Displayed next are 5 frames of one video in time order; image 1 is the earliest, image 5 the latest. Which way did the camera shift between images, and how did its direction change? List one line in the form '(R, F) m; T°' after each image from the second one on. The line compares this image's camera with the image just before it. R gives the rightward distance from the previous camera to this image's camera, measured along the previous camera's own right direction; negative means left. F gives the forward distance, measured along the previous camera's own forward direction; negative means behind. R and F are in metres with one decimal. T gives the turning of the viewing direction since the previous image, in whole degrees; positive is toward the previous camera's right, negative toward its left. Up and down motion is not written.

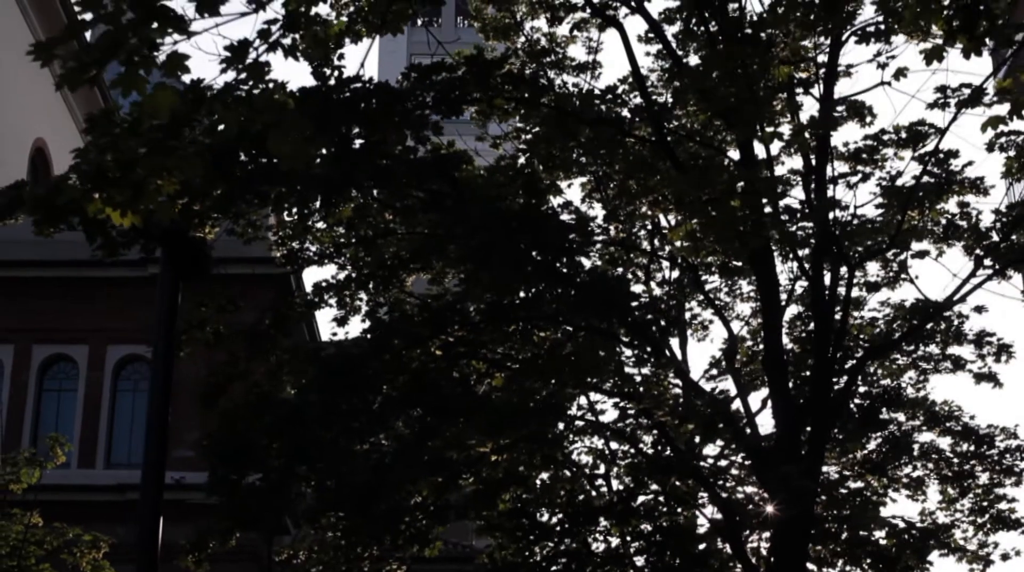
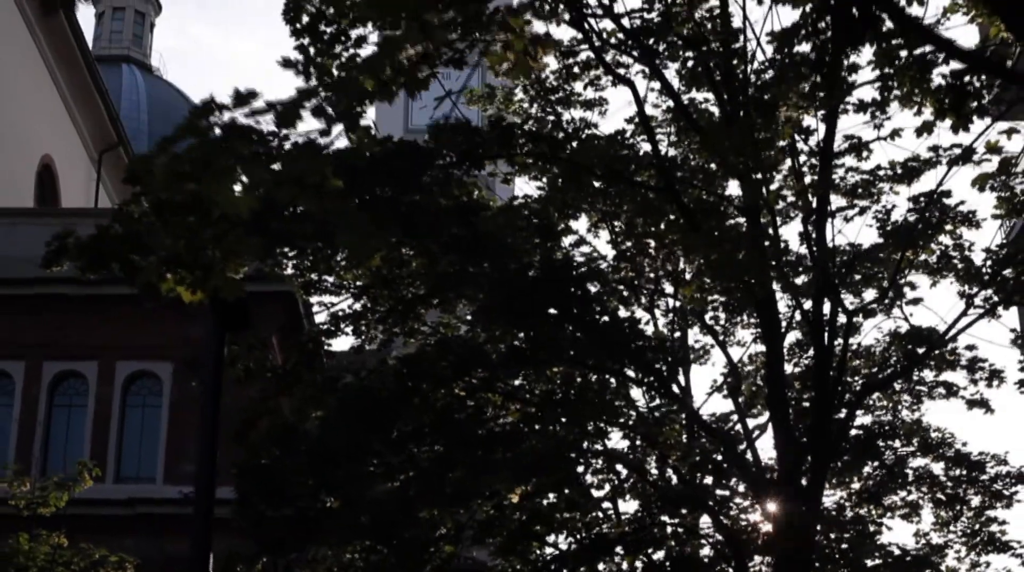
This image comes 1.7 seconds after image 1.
(-0.2, -0.6) m; 0°
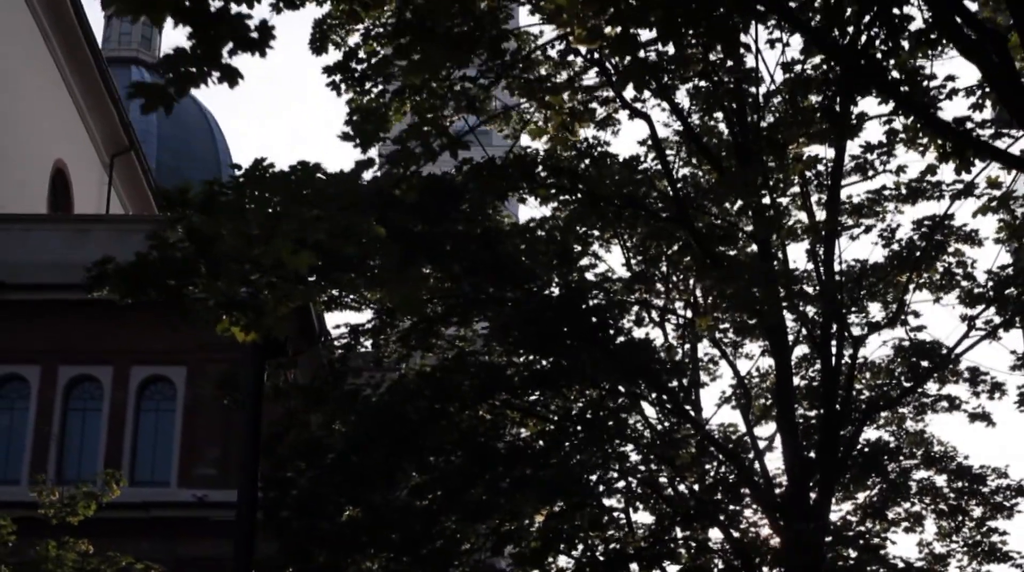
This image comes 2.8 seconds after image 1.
(-0.1, -0.4) m; 0°
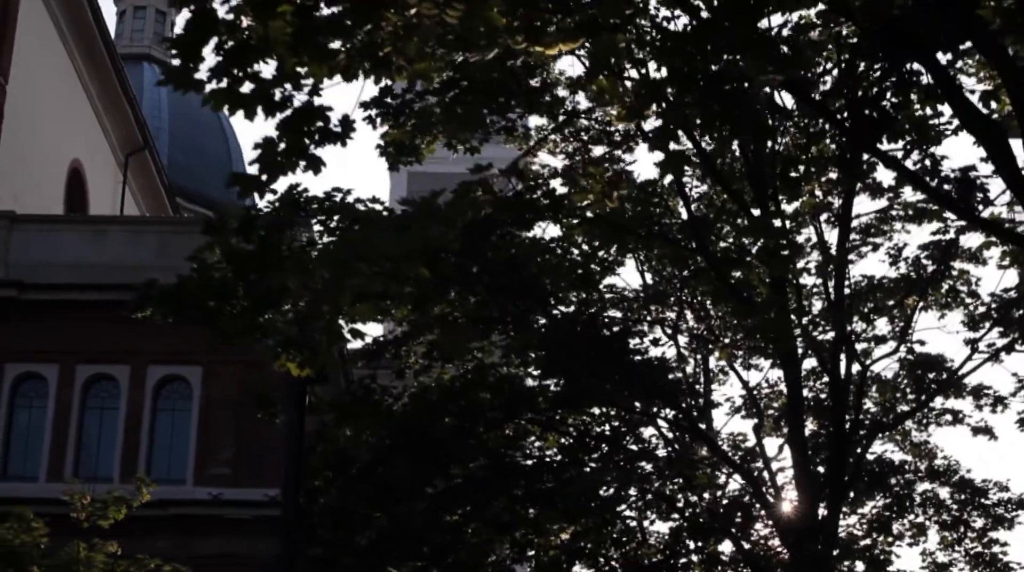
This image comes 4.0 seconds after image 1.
(-0.2, -0.5) m; 0°
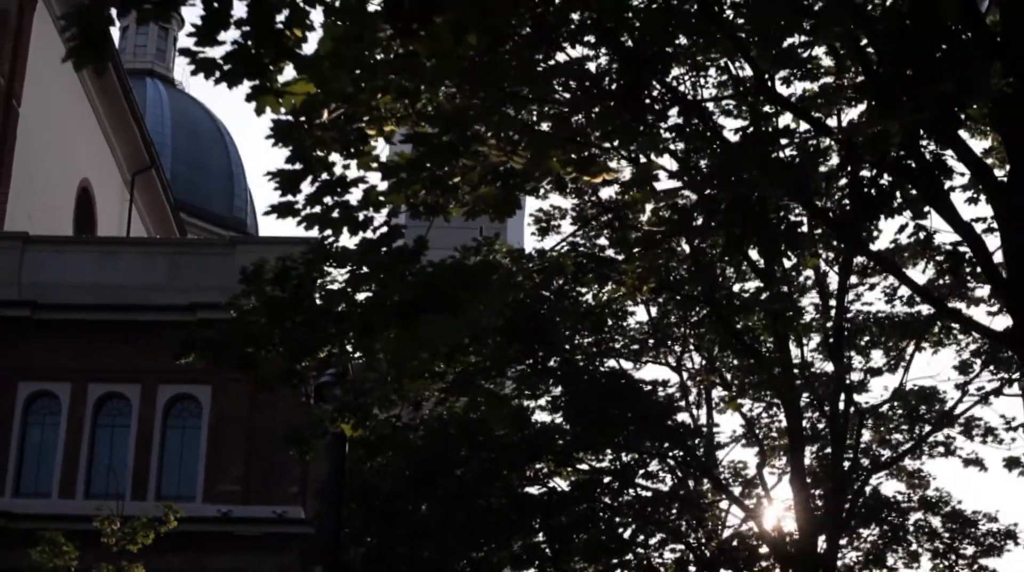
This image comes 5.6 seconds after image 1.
(-0.2, -0.8) m; 0°
